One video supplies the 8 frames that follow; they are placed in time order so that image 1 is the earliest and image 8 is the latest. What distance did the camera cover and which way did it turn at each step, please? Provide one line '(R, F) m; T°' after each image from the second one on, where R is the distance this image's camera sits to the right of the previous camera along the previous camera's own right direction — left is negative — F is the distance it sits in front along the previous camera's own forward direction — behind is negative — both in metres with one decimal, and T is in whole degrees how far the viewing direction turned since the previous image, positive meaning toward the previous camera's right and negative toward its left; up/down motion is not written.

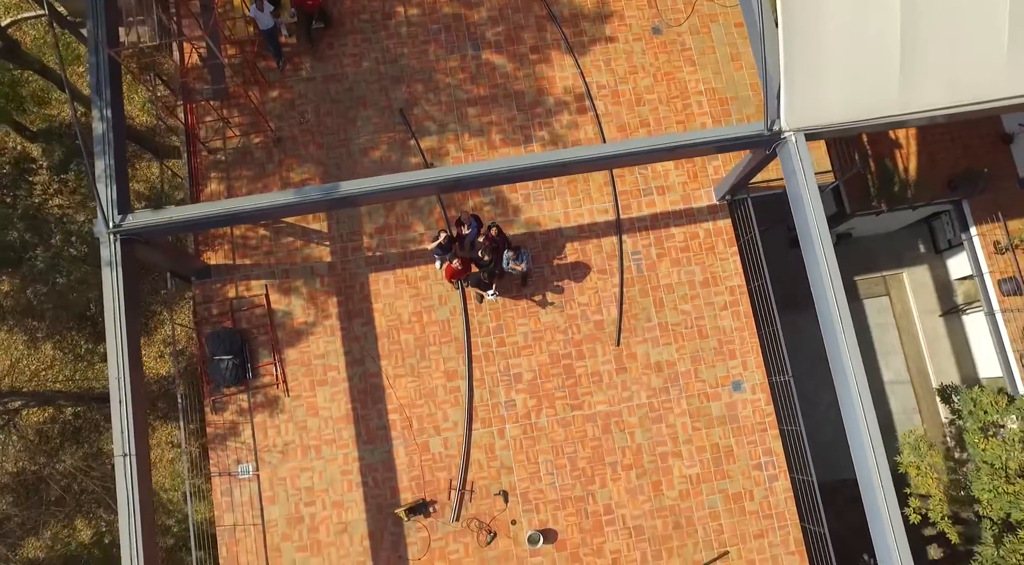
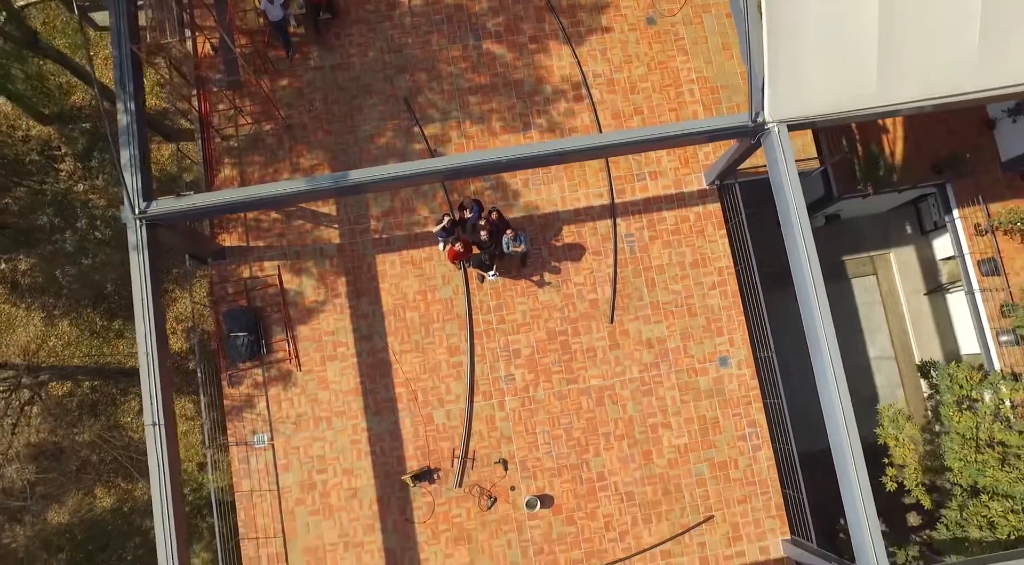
(0.0, -0.7) m; 0°
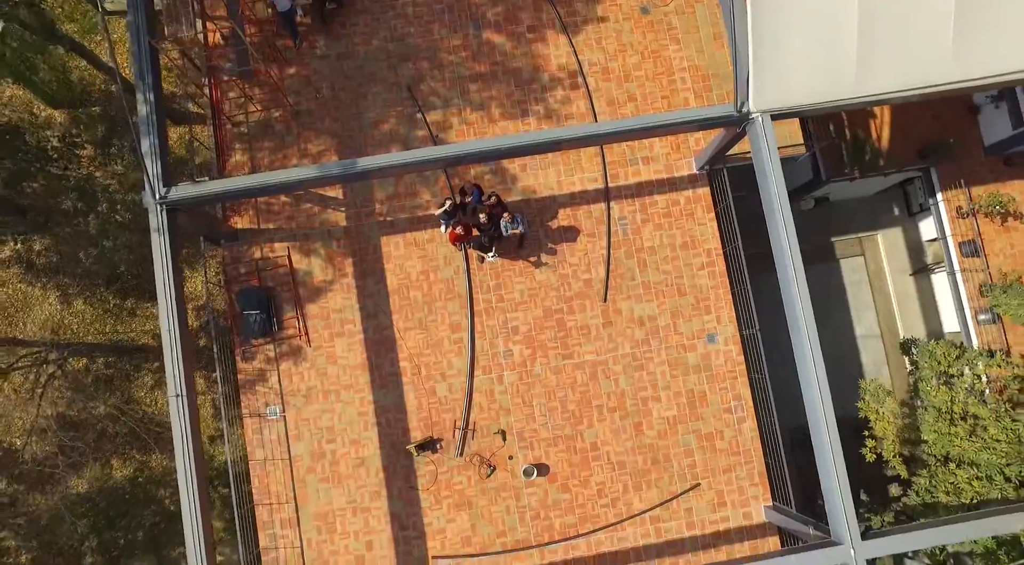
(0.0, -0.6) m; 0°
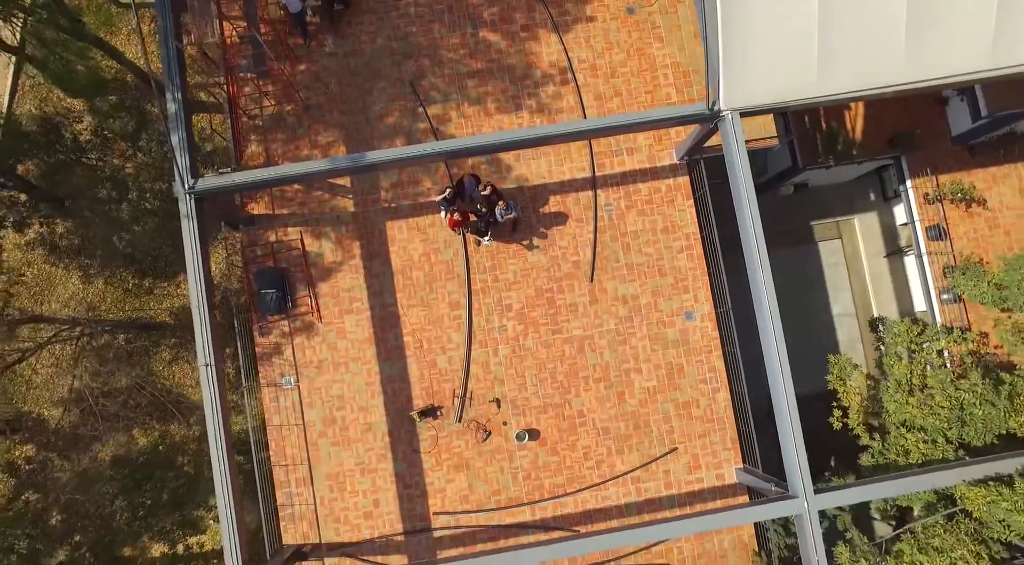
(+0.1, -1.2) m; 0°
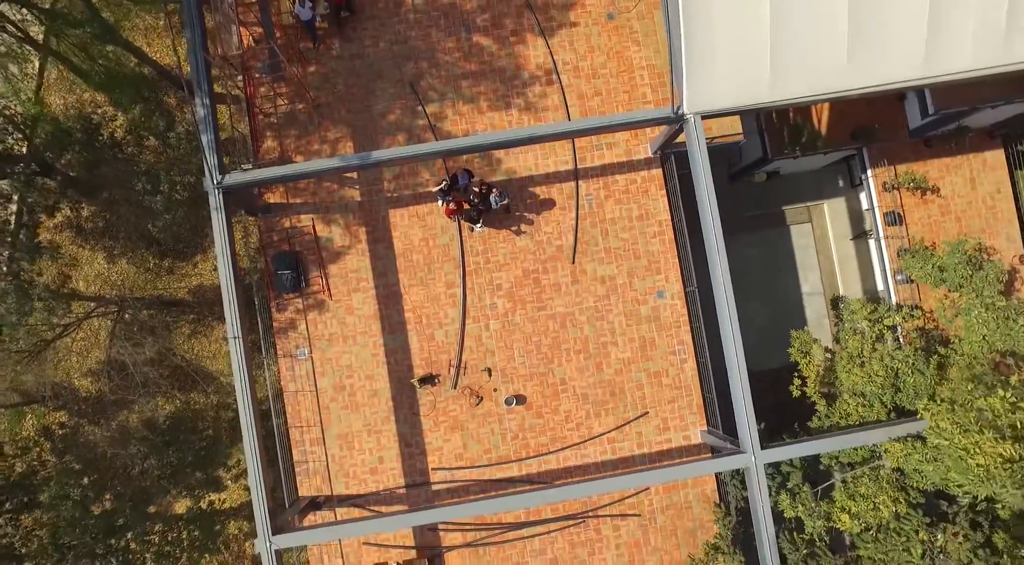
(+0.2, -1.6) m; 0°
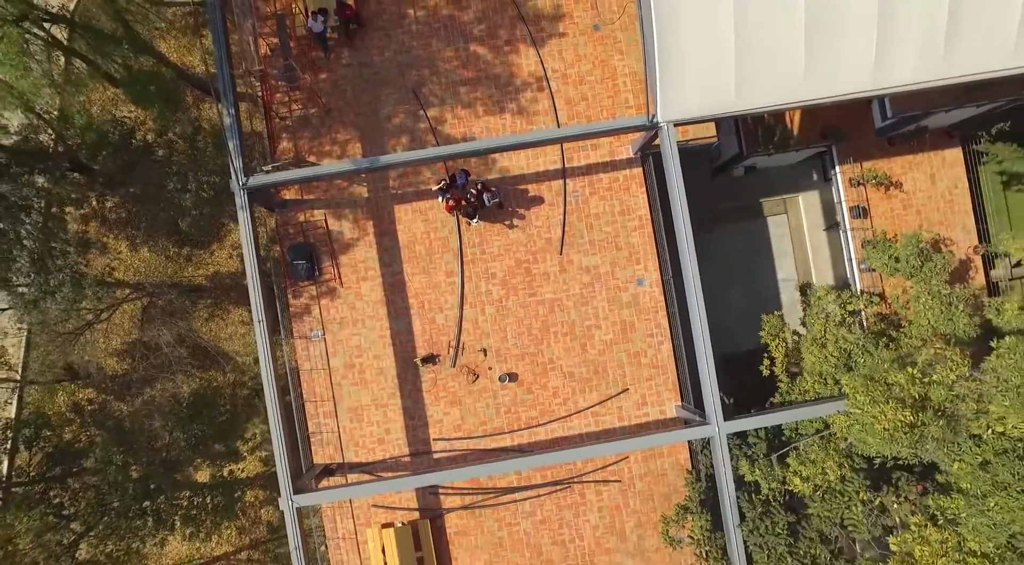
(+0.1, -1.6) m; 0°
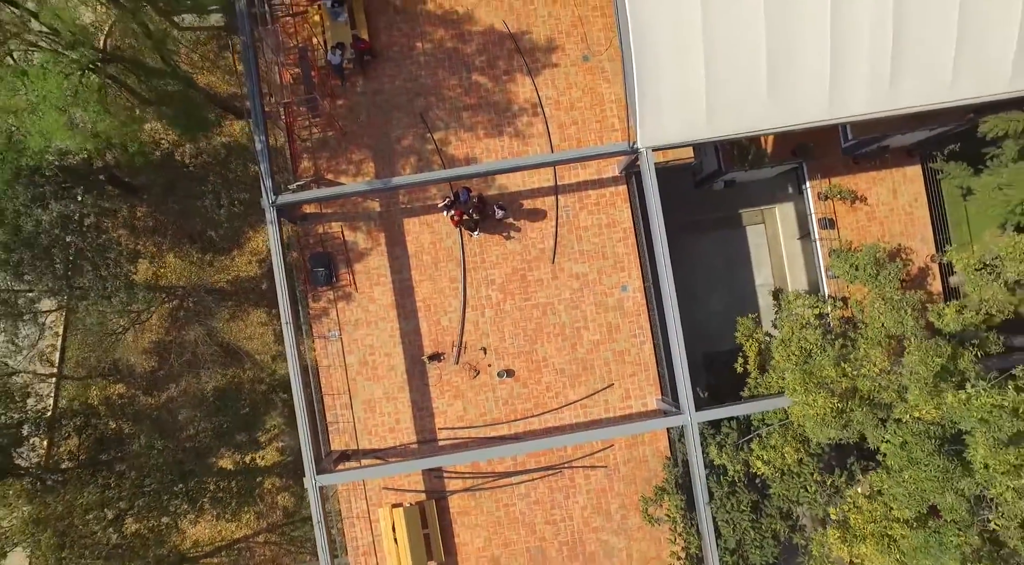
(+0.1, -2.0) m; 0°
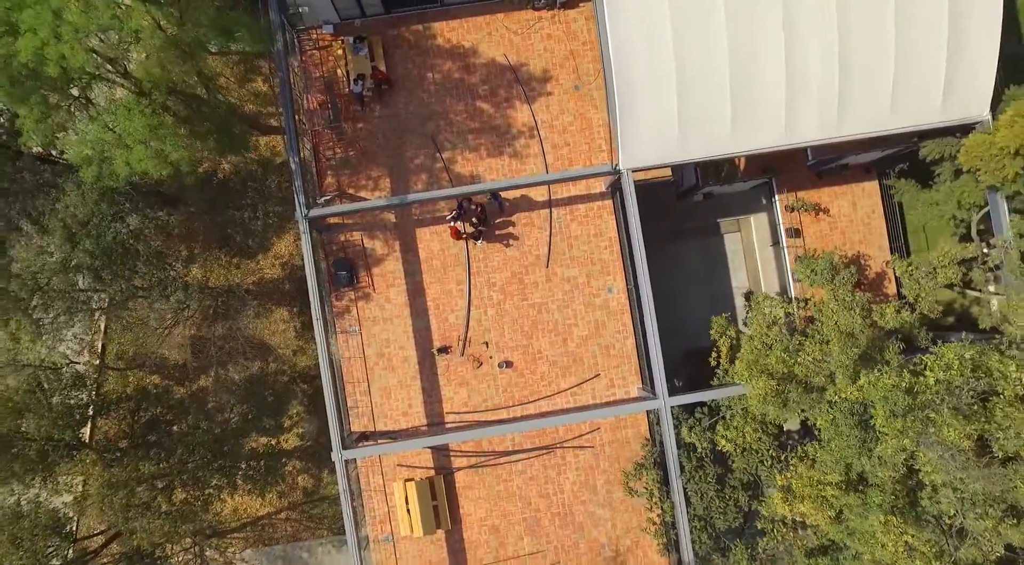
(0.0, -2.7) m; 0°
